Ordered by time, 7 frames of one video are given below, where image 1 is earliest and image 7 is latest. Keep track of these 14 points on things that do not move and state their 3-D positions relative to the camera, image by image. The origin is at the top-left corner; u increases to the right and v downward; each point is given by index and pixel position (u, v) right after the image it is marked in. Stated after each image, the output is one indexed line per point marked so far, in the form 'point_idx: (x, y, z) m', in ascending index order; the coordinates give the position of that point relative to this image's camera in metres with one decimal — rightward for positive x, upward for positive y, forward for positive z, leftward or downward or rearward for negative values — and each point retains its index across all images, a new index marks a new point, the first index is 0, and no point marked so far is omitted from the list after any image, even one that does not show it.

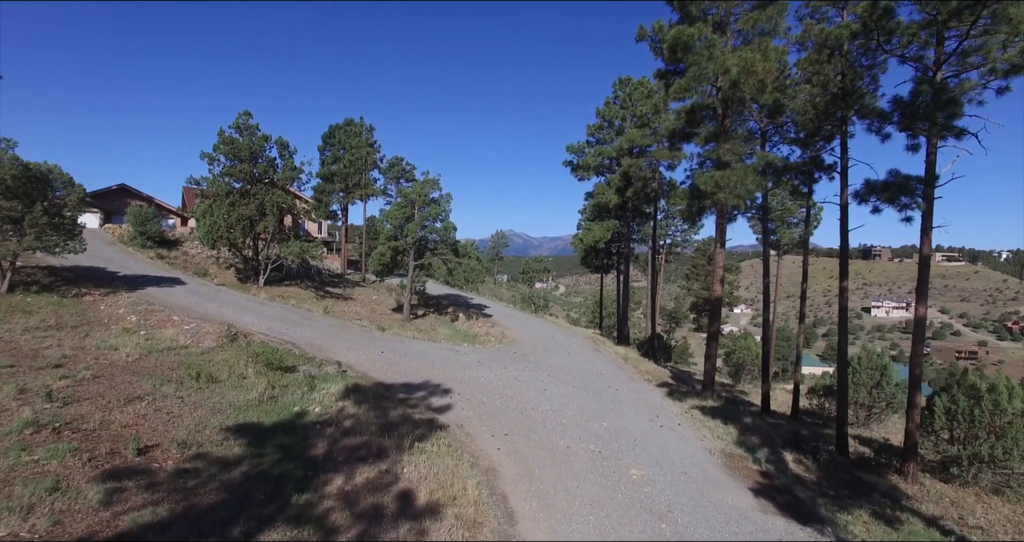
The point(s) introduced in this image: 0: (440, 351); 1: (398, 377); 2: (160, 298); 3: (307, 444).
0: (-1.7, -2.0, +14.8) m
1: (-2.1, -2.0, +11.5) m
2: (-9.1, -0.7, +15.9) m
3: (-2.6, -2.2, +7.7) m
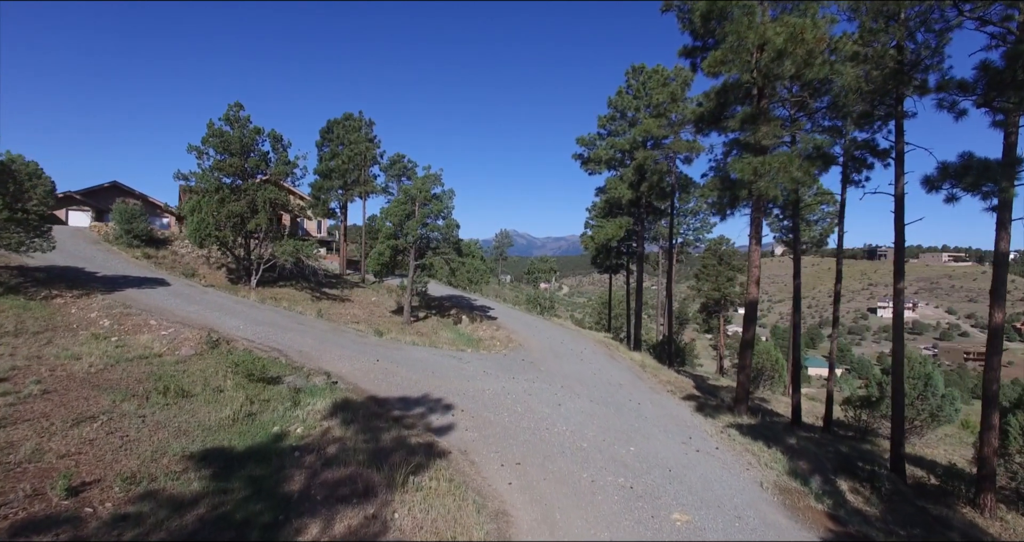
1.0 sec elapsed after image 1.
0: (-1.6, -2.0, +13.6) m
1: (-2.0, -2.0, +10.2) m
2: (-9.0, -0.7, +14.7) m
3: (-2.4, -2.2, +6.5) m
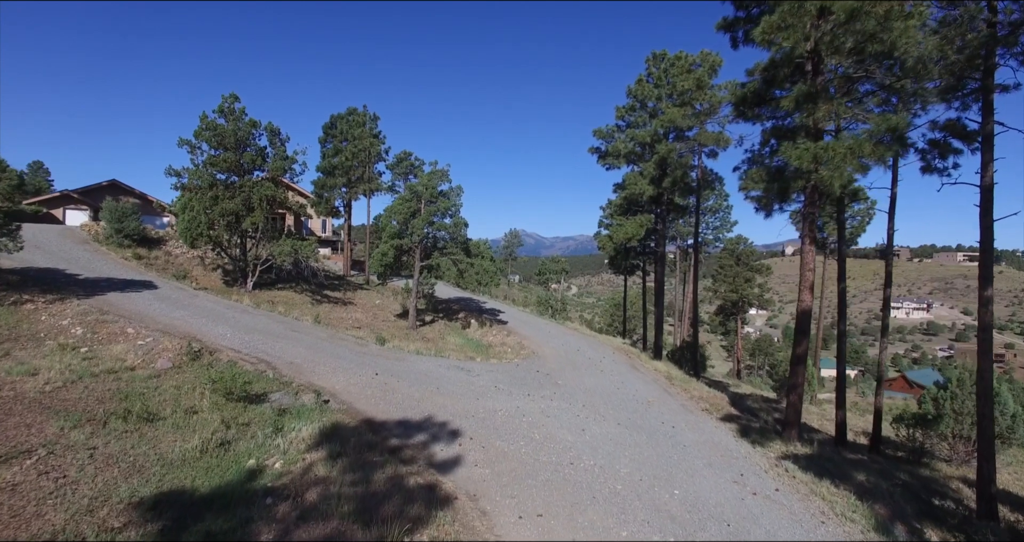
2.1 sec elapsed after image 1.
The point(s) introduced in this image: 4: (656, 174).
0: (-1.3, -2.0, +12.3) m
1: (-1.7, -2.1, +8.9) m
2: (-8.7, -0.8, +13.5) m
3: (-2.2, -2.2, +5.2) m
4: (+4.3, +2.9, +18.3) m
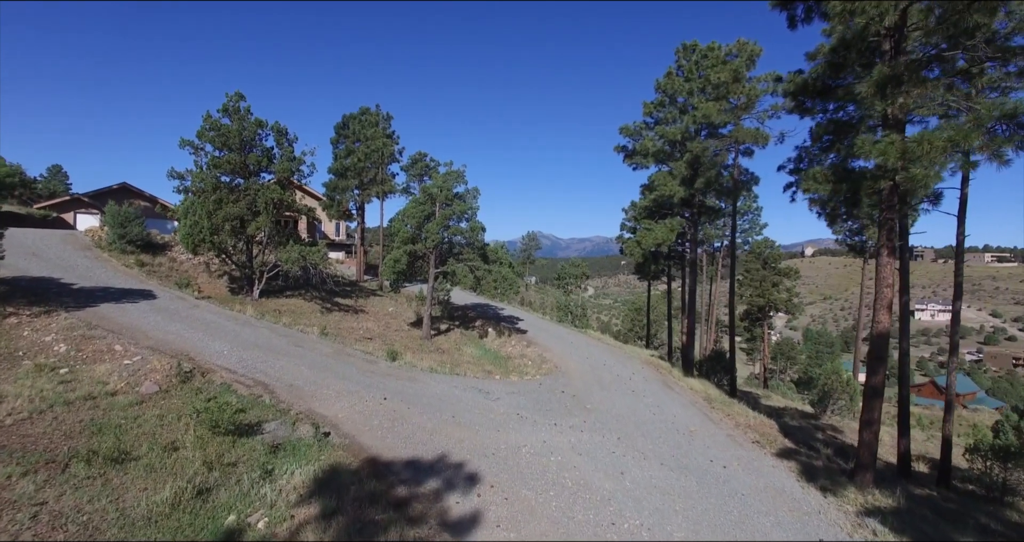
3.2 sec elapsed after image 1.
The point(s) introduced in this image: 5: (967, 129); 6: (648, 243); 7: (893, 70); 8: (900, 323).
0: (-0.9, -2.2, +11.1) m
1: (-1.4, -2.3, +7.8) m
2: (-8.2, -1.0, +12.5) m
3: (-2.0, -2.4, +4.0) m
4: (+4.9, +2.6, +16.9) m
5: (+4.7, +1.4, +6.3) m
6: (+3.8, +0.8, +17.0) m
7: (+4.3, +2.3, +7.0) m
8: (+7.3, -1.0, +11.4) m
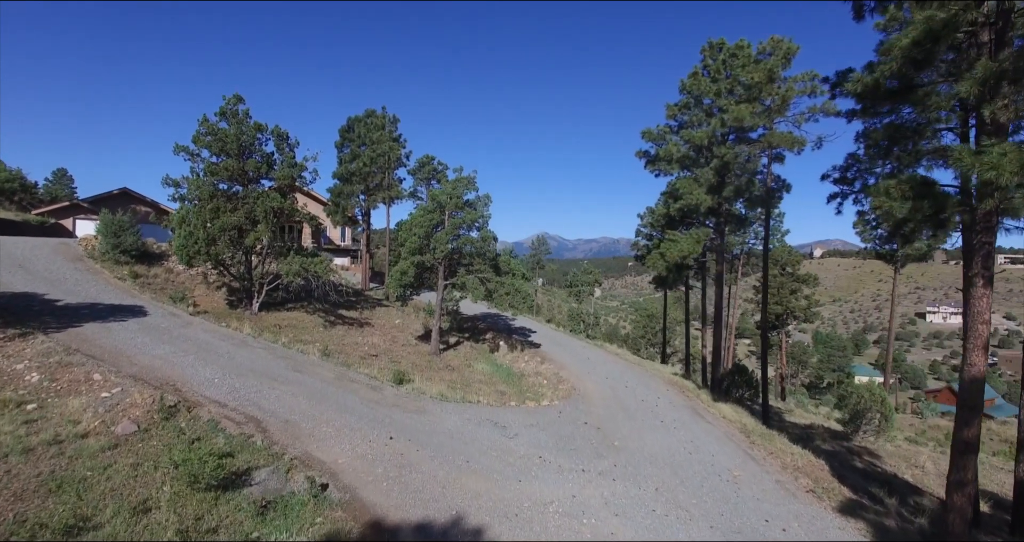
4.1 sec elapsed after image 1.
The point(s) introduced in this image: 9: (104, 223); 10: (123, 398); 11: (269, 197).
0: (-0.5, -2.6, +10.0) m
1: (-1.1, -2.6, +6.7) m
2: (-7.9, -1.3, +11.5) m
3: (-1.8, -2.8, +2.9) m
4: (+5.2, +2.3, +15.8) m
5: (+4.9, +1.1, +5.2) m
6: (+4.2, +0.4, +15.9) m
7: (+4.6, +1.9, +5.8) m
8: (+7.6, -1.3, +10.2) m
9: (-12.7, +1.5, +19.1) m
10: (-5.9, -1.9, +9.3) m
11: (-6.9, +2.1, +17.3) m
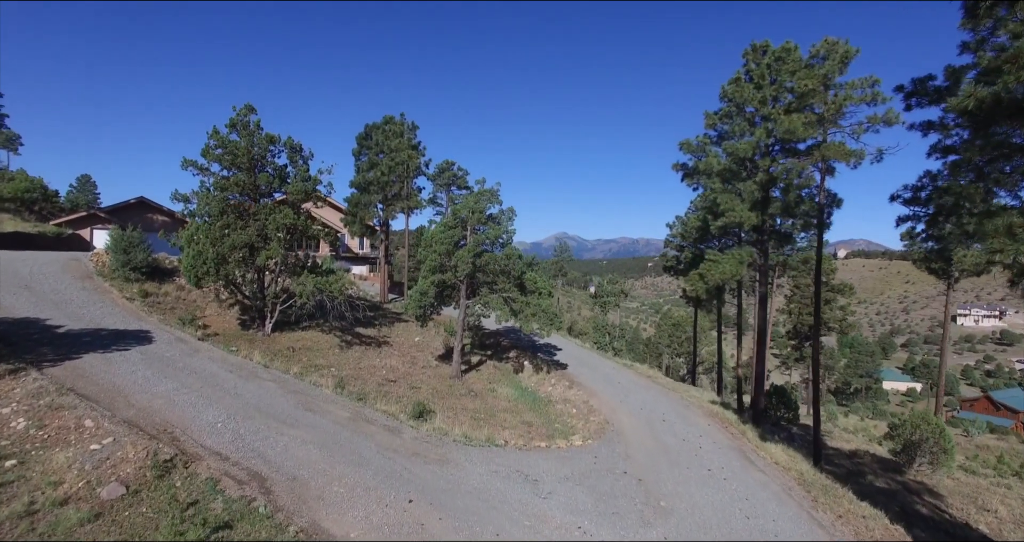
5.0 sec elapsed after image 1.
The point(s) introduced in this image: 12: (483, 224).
0: (-0.1, -3.1, +9.0) m
1: (-0.8, -3.1, +5.6) m
2: (-7.3, -1.9, +10.6) m
3: (-1.5, -3.3, +1.9) m
4: (+5.9, +1.7, +14.5) m
5: (+5.3, +0.6, +3.9) m
6: (+4.8, -0.1, +14.7) m
7: (+4.9, +1.4, +4.6) m
8: (+8.1, -1.9, +8.9) m
9: (-12.0, +1.0, +18.4) m
10: (-5.5, -2.4, +8.4) m
11: (-6.2, +1.6, +16.4) m
12: (-0.8, +1.3, +17.4) m
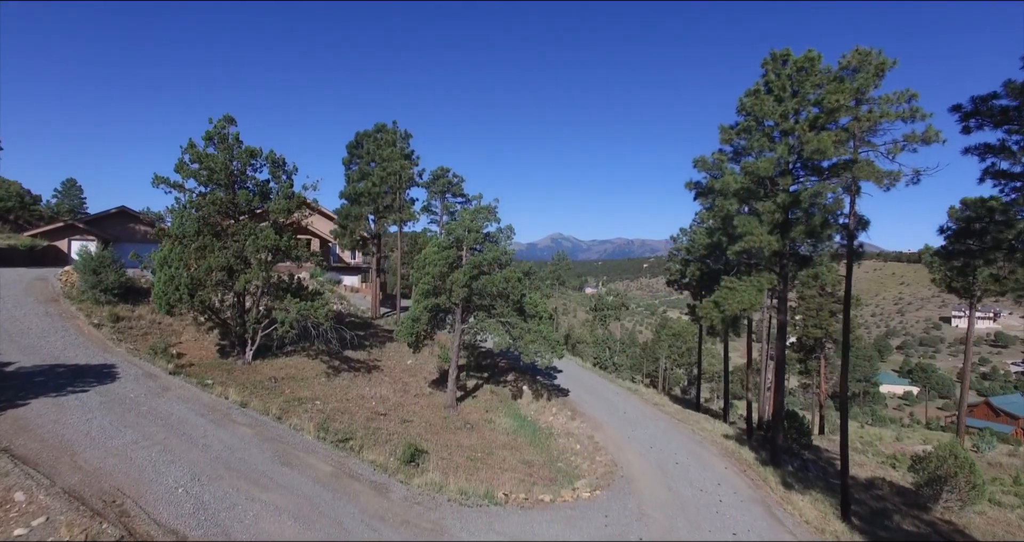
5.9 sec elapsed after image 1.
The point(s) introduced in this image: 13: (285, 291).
0: (0.0, -3.7, +7.8) m
1: (-0.7, -3.8, +4.5) m
2: (-7.3, -2.5, +9.4) m
3: (-1.4, -3.9, +0.7) m
4: (+5.9, +1.1, +13.4) m
5: (+5.3, 0.0, +2.8) m
6: (+4.8, -0.7, +13.6) m
7: (+5.0, +0.8, +3.5) m
8: (+8.1, -2.5, +7.8) m
9: (-12.0, +0.4, +17.1) m
10: (-5.4, -3.0, +7.2) m
11: (-6.2, +1.0, +15.2) m
12: (-0.9, +0.7, +16.2) m
13: (-6.1, -0.5, +16.5) m
